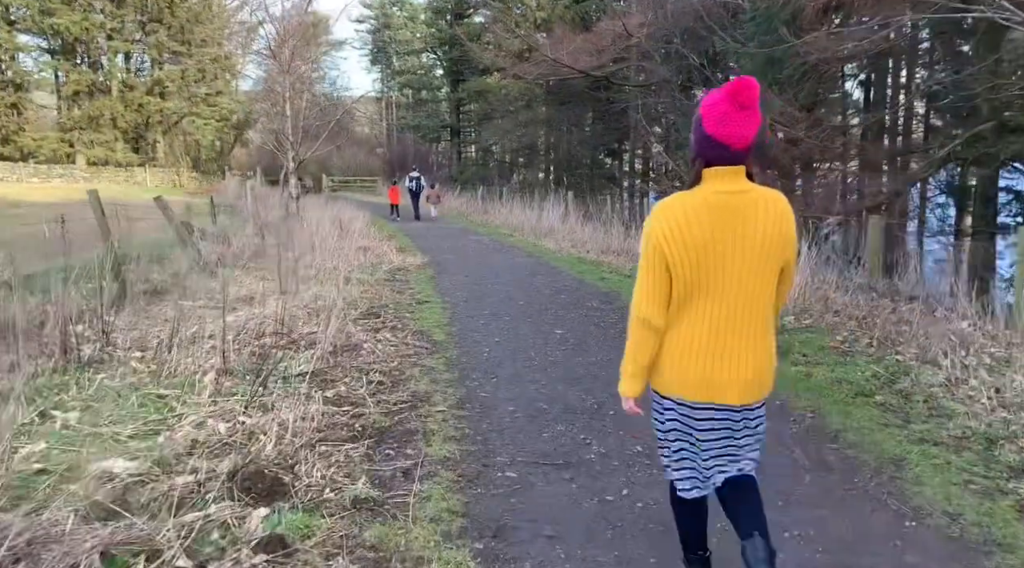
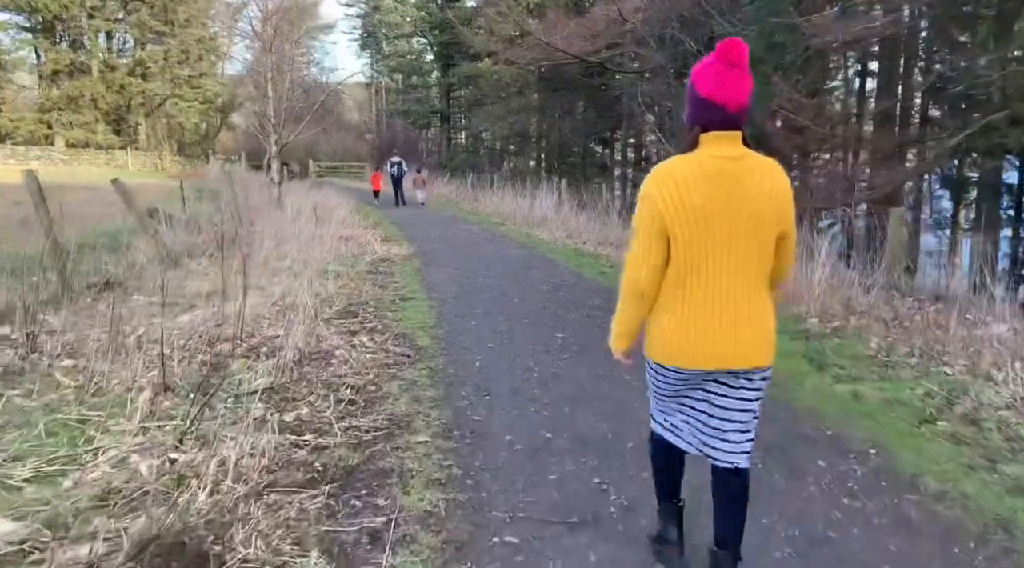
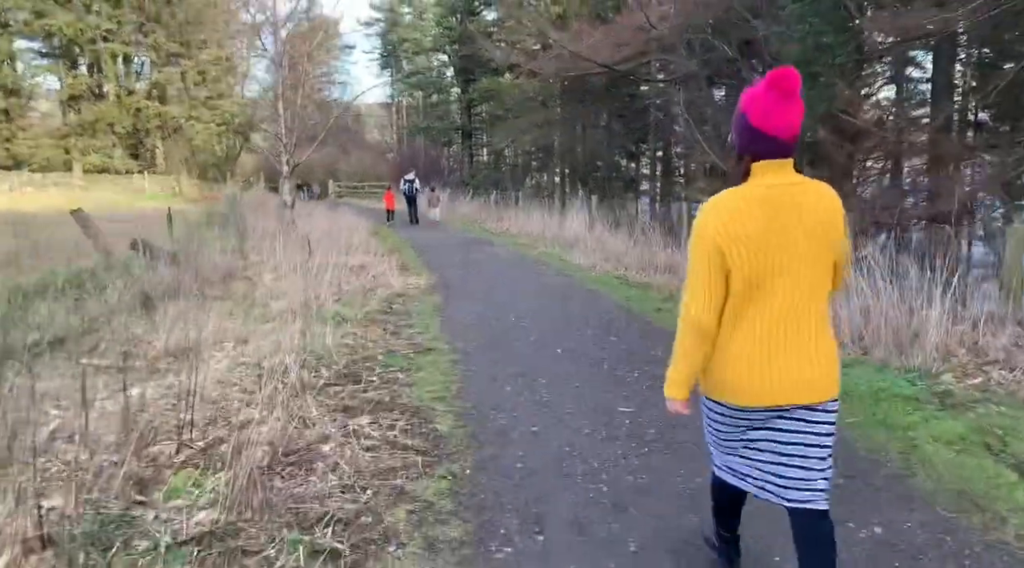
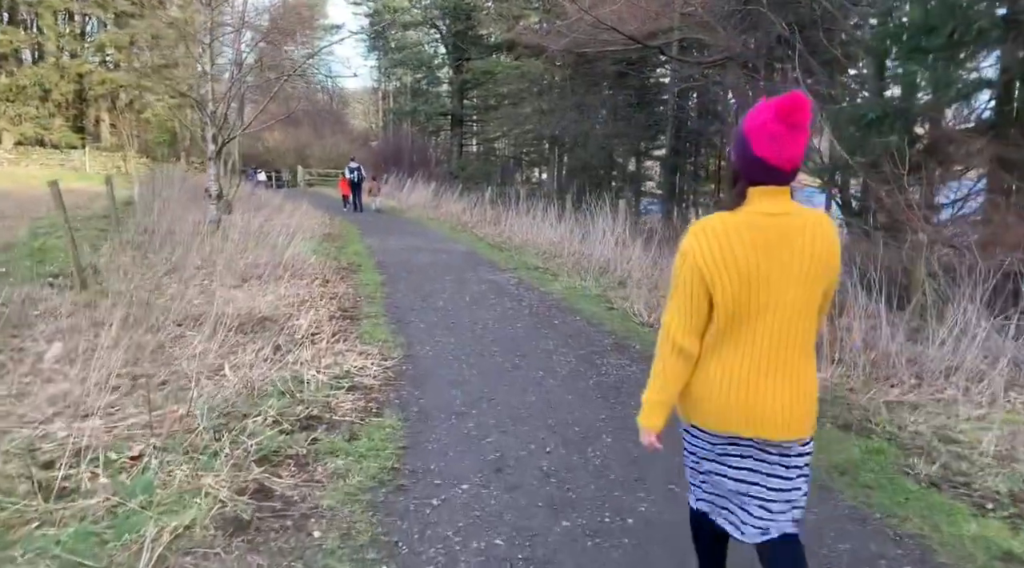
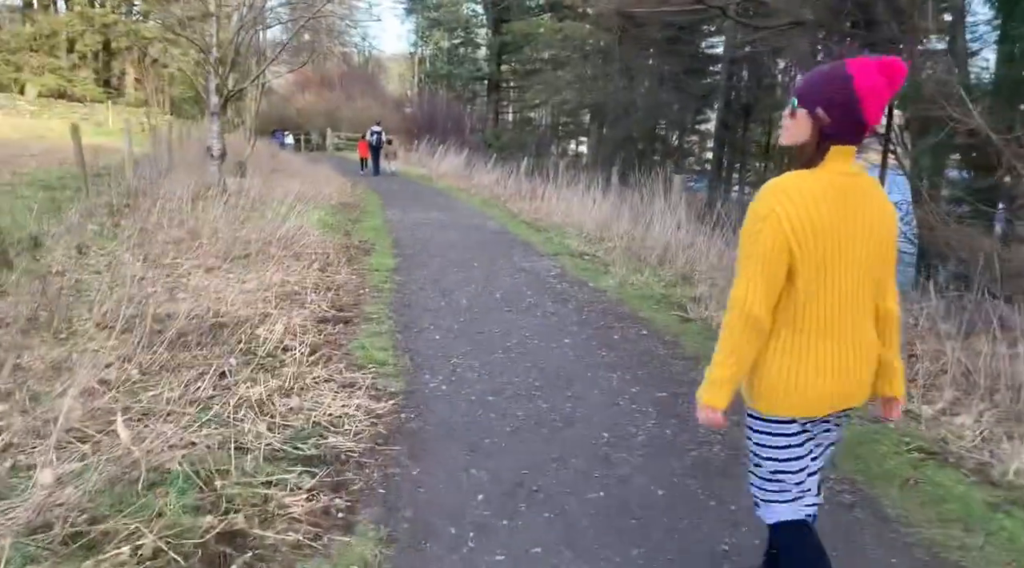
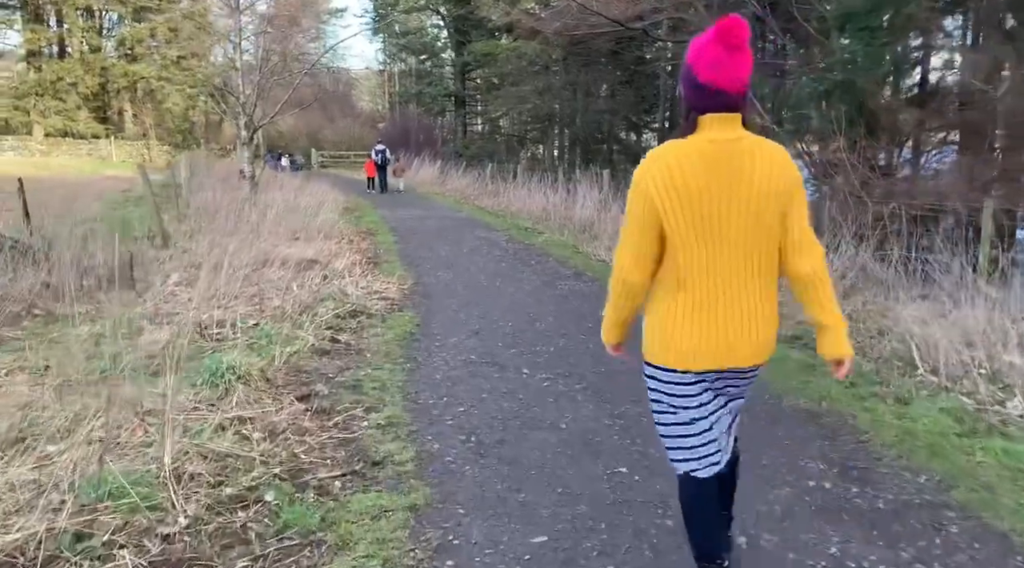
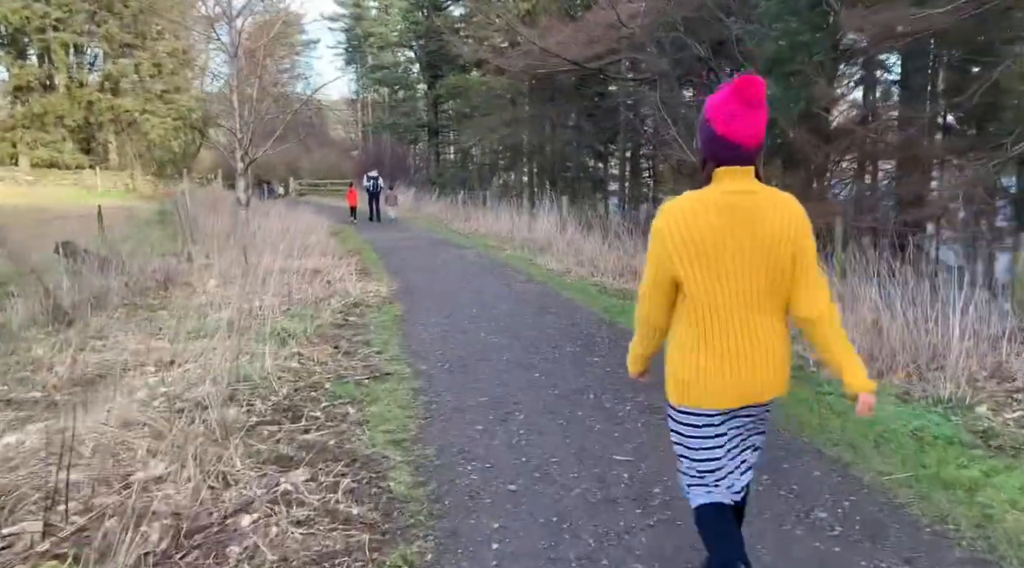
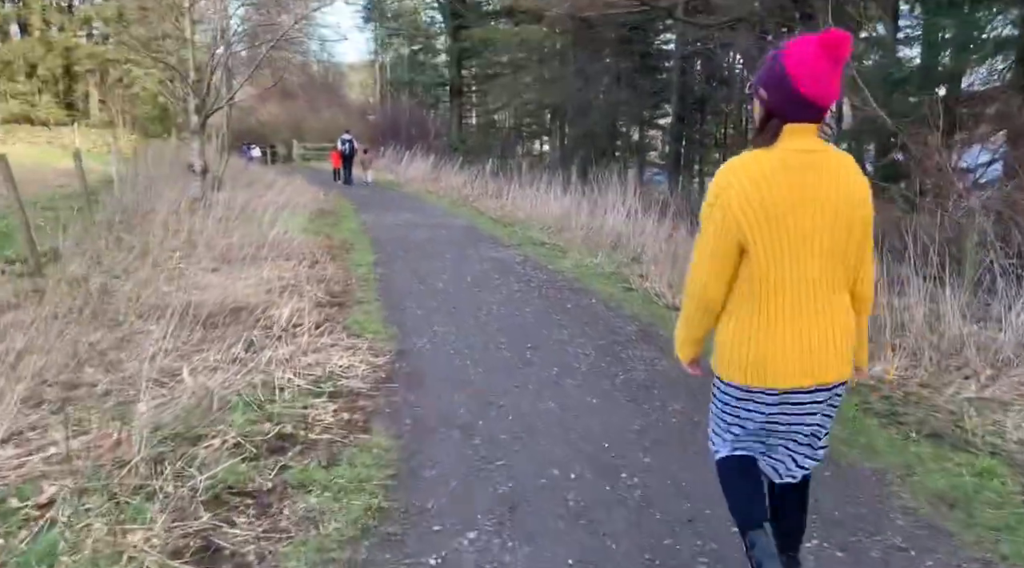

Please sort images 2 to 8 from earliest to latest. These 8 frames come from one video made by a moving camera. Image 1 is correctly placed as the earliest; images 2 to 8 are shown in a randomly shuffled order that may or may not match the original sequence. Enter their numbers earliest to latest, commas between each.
2, 3, 7, 6, 4, 8, 5
